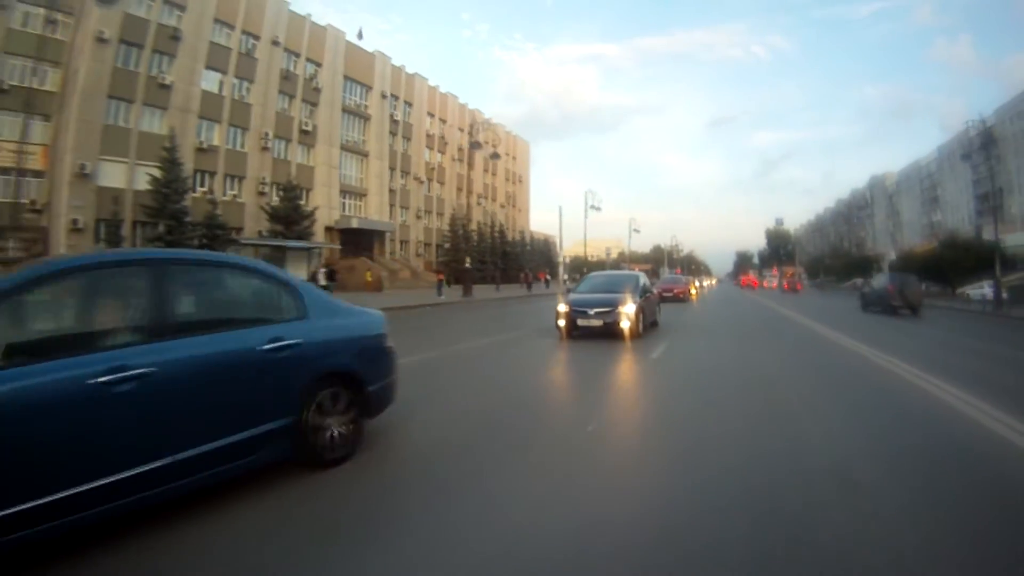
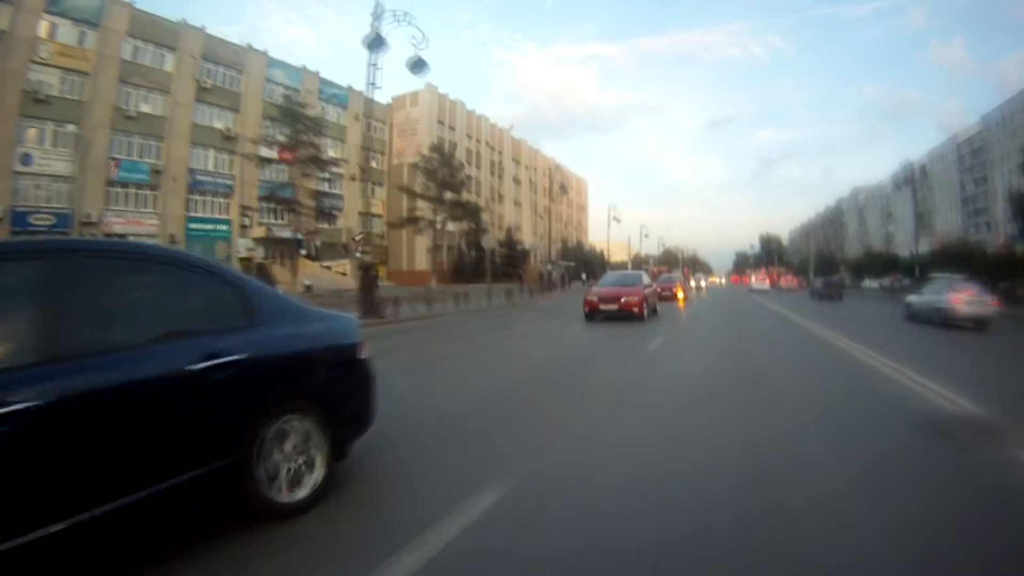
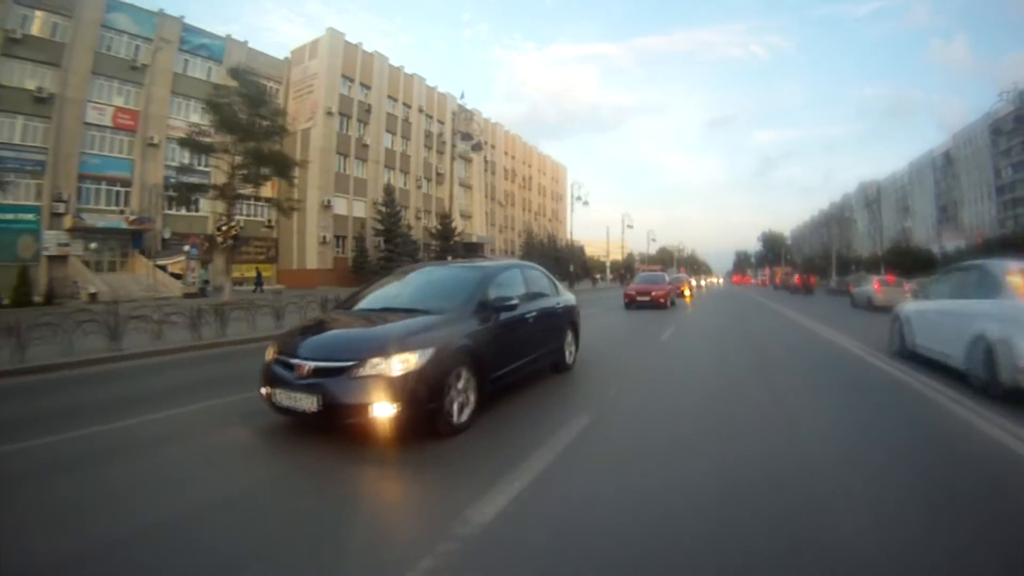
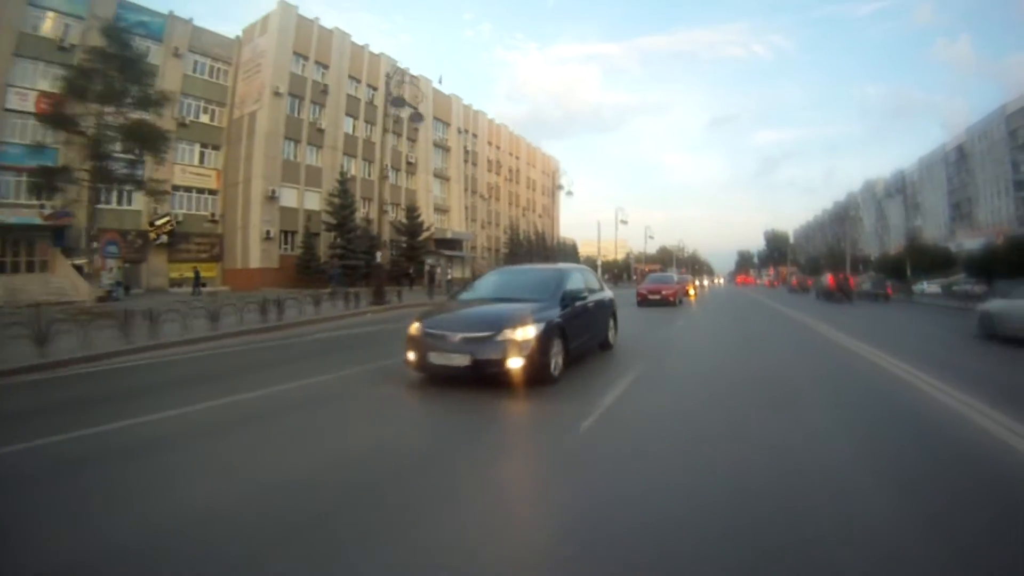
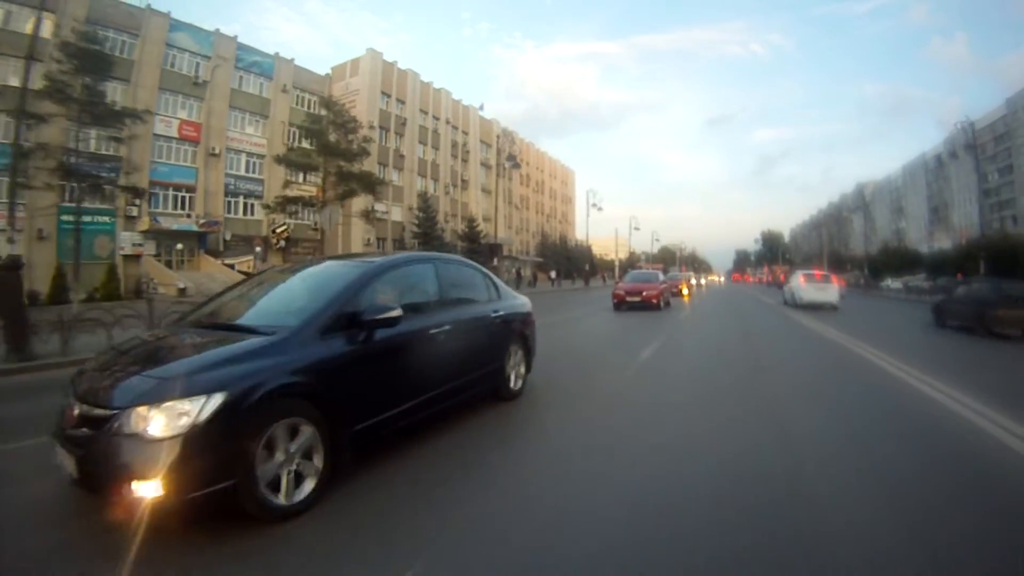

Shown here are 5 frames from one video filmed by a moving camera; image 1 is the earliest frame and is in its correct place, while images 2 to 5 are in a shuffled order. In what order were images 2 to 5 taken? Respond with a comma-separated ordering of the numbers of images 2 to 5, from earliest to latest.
4, 3, 5, 2
